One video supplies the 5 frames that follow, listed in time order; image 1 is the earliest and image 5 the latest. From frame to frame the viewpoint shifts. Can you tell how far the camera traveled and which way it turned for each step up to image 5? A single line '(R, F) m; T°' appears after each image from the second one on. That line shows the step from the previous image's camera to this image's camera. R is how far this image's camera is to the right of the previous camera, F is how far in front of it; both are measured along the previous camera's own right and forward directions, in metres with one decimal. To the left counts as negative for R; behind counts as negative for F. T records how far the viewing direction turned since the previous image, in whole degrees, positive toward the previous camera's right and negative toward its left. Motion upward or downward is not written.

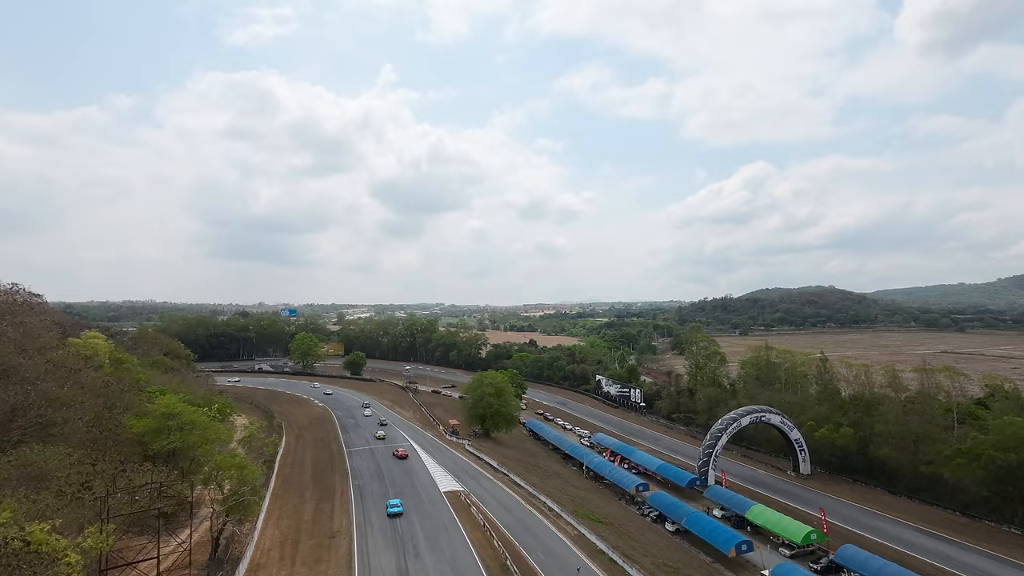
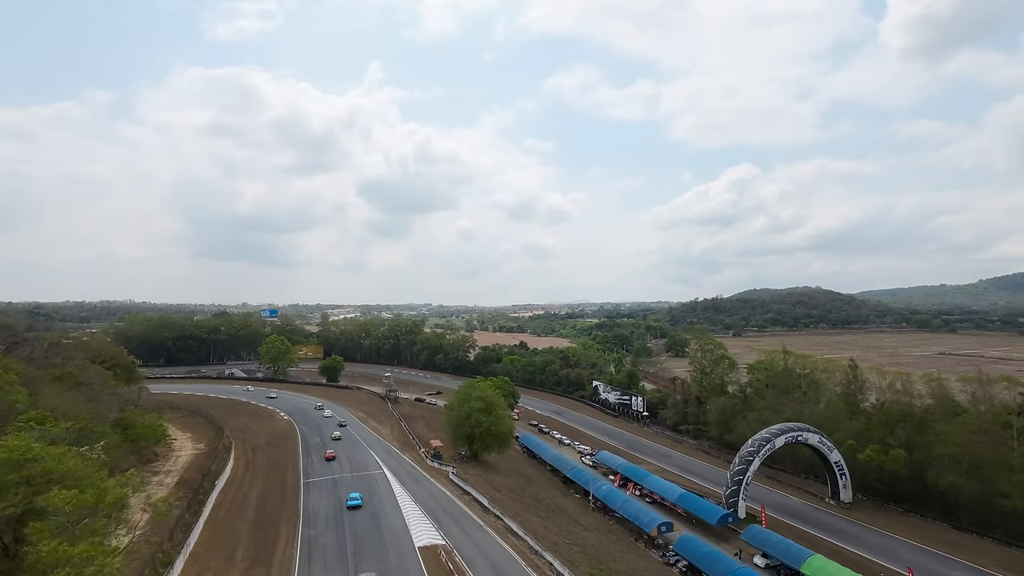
(-0.5, +8.3) m; +1°
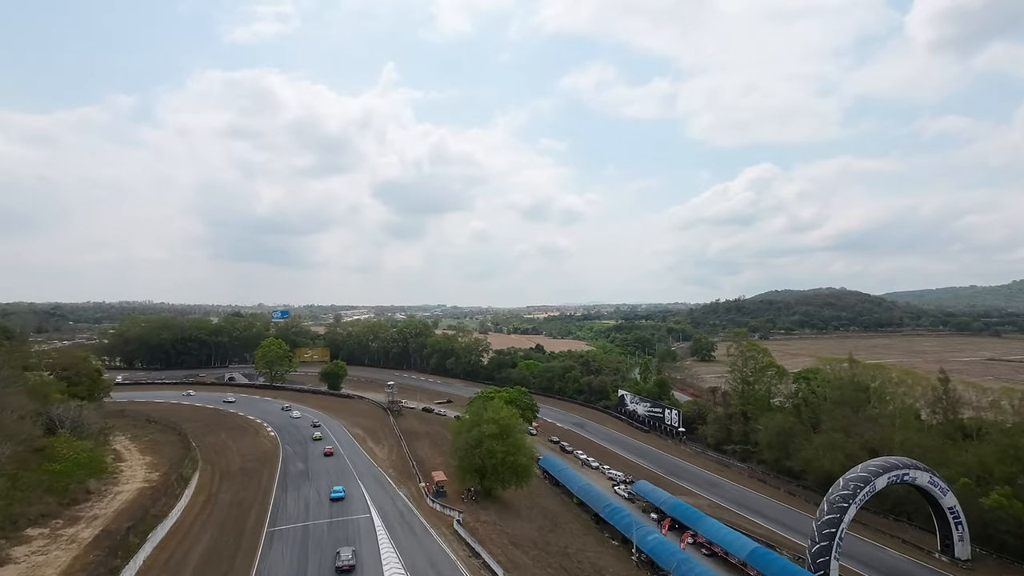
(-0.6, +9.3) m; -2°
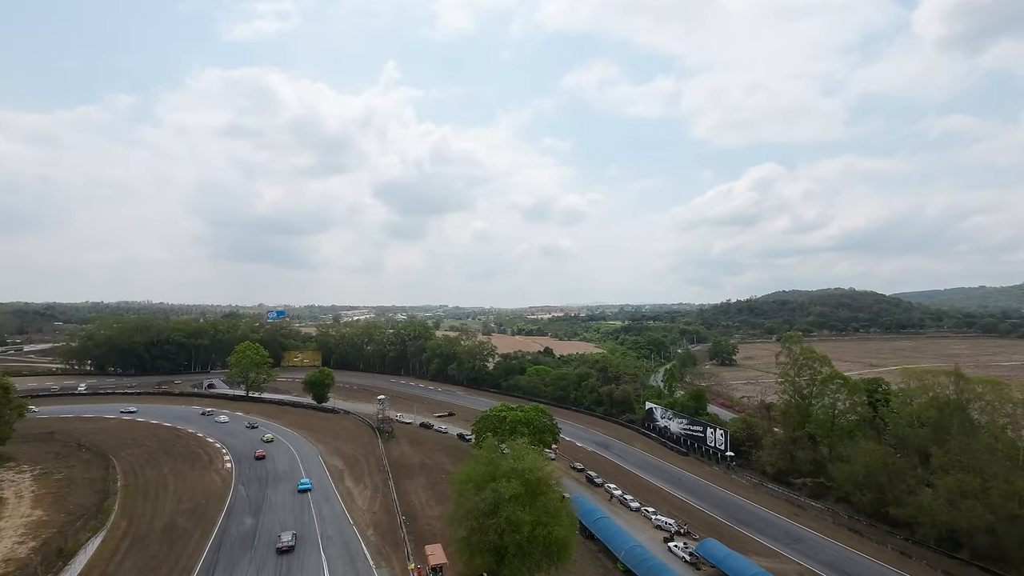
(-1.6, +12.3) m; 0°
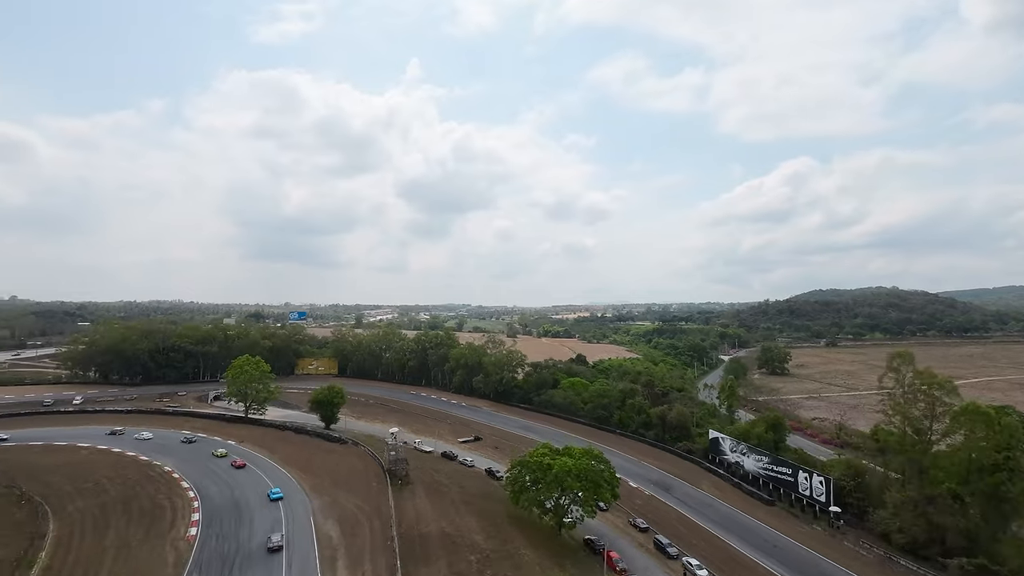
(-2.0, +12.1) m; -3°
